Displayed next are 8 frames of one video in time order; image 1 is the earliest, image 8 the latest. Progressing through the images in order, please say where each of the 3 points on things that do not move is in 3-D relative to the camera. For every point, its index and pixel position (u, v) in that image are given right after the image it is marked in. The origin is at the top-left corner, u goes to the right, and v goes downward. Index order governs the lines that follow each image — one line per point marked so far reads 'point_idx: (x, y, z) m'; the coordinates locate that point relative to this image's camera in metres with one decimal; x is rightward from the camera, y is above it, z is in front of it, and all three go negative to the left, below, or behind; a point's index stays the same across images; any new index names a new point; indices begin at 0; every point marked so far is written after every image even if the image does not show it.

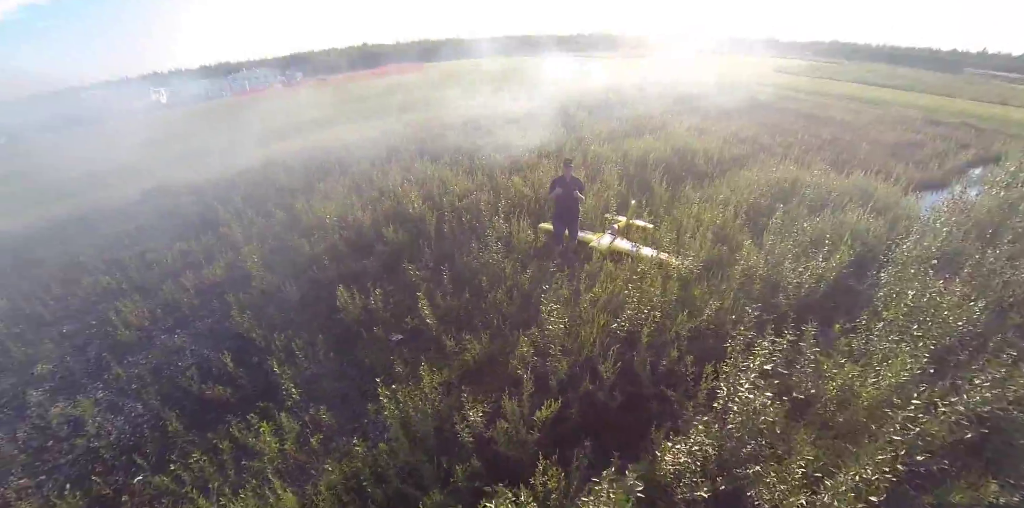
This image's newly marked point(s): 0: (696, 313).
0: (+2.0, -0.6, +4.5) m
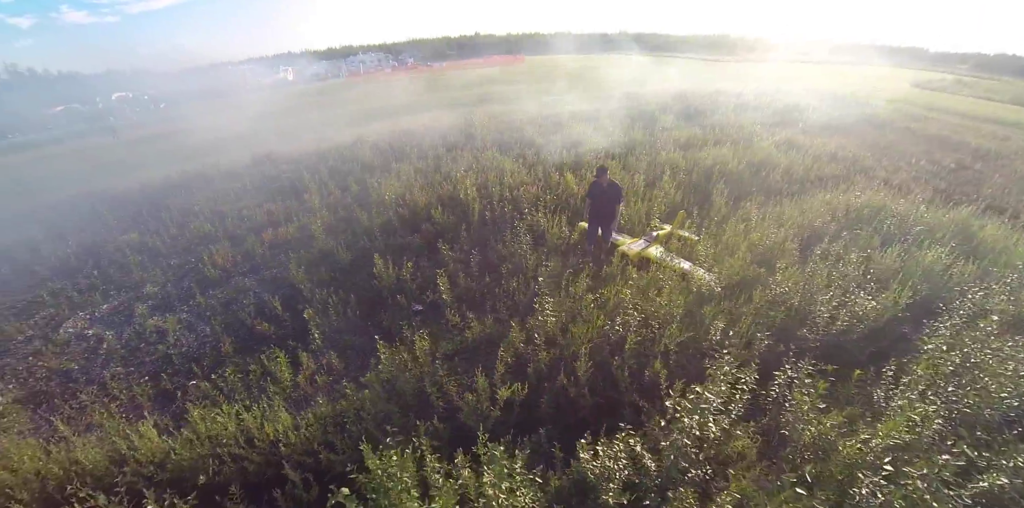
0: (+2.0, -0.8, +4.4) m
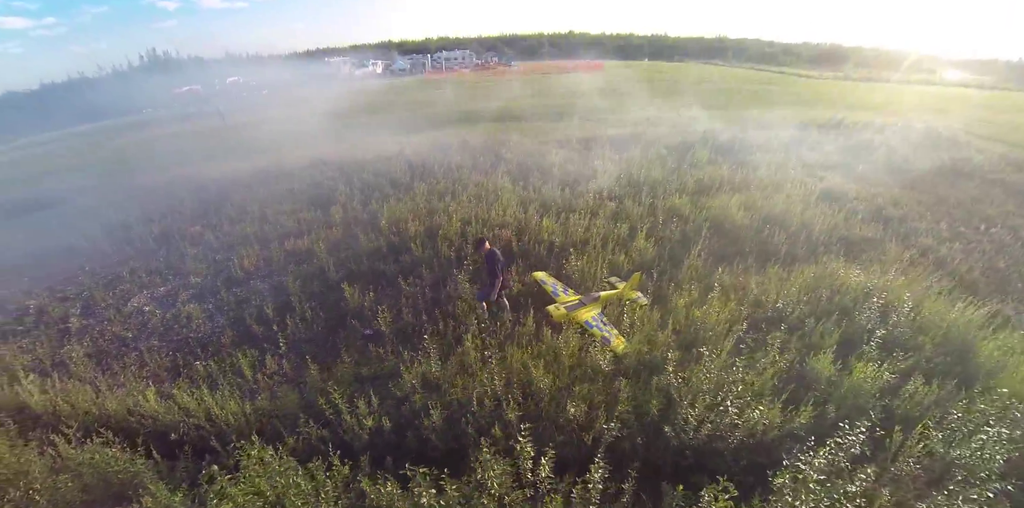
0: (+0.6, -1.8, +5.1) m
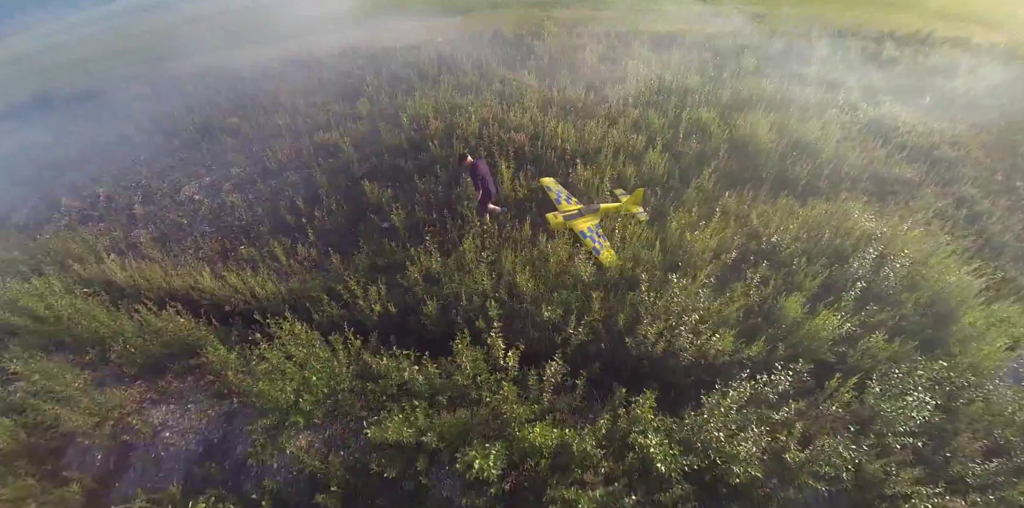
0: (+0.3, -0.8, +5.9) m
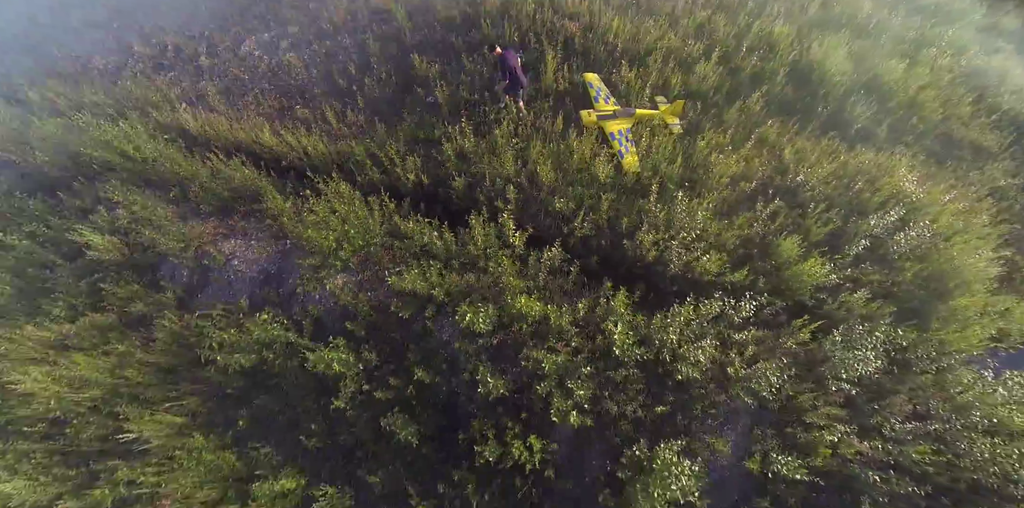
0: (+0.6, +0.8, +6.5) m
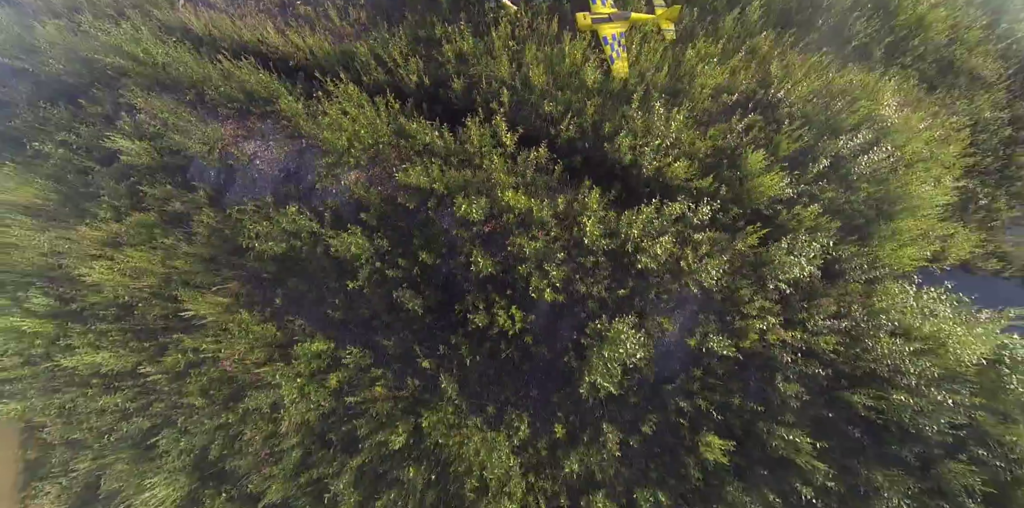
0: (+0.5, +2.4, +6.9) m
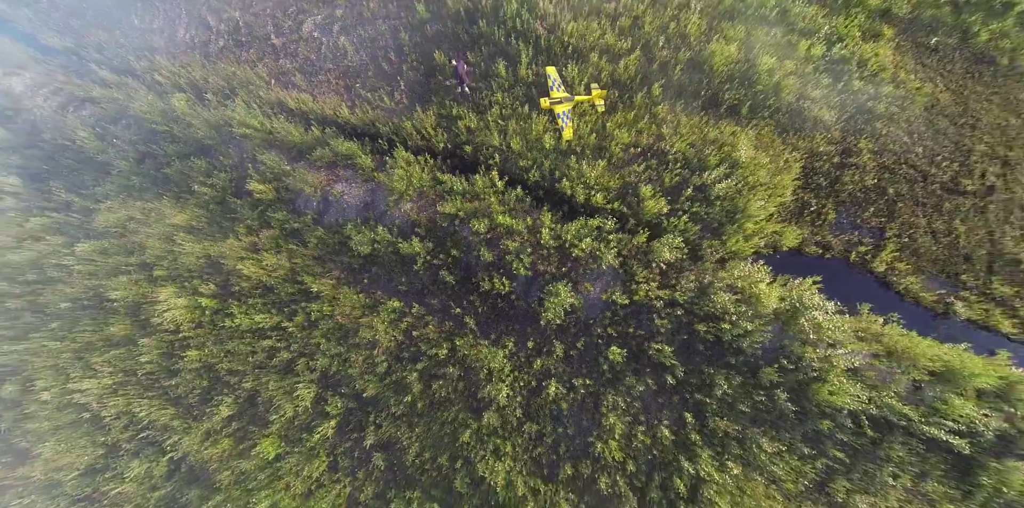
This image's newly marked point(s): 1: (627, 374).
0: (+0.2, +2.5, +11.0) m
1: (+2.8, -2.9, +9.6) m
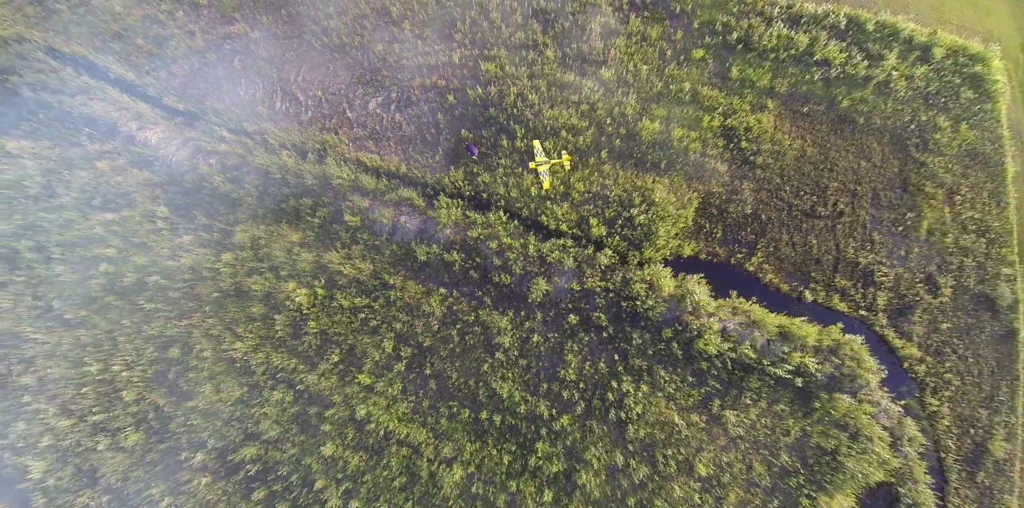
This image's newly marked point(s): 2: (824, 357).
0: (+0.1, +2.3, +17.5) m
1: (+2.7, -3.1, +16.1) m
2: (+13.7, -4.5, +17.7) m
